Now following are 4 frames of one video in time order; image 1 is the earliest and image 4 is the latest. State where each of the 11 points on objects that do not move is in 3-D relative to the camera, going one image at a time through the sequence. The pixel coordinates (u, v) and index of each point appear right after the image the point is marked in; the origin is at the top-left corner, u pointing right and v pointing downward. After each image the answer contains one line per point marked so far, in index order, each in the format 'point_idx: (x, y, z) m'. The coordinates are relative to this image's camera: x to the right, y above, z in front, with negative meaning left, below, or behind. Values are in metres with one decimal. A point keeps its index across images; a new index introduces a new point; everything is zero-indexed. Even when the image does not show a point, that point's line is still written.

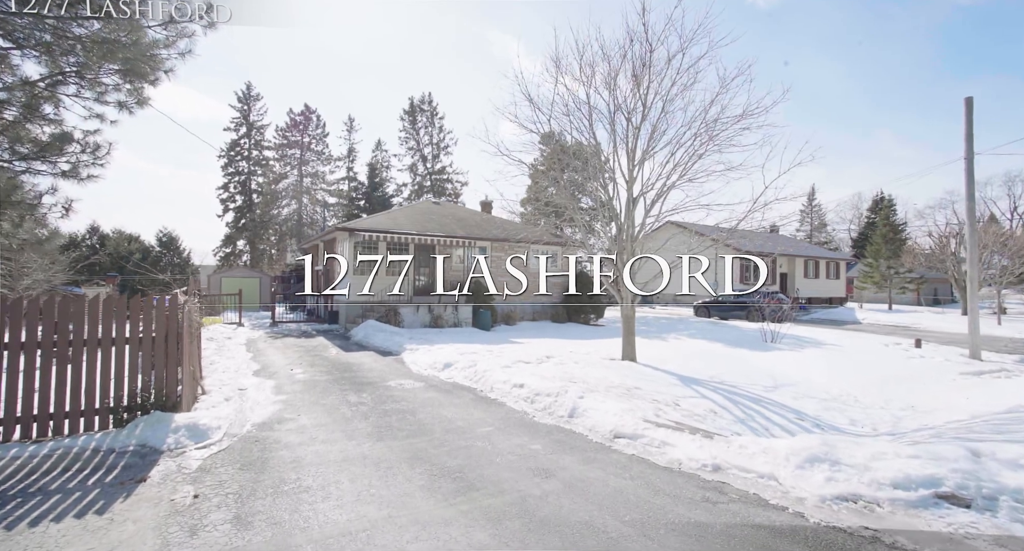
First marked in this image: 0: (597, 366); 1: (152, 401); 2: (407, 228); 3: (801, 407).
0: (+1.7, -1.8, +9.6) m
1: (-3.7, -1.3, +5.1) m
2: (-3.7, +1.7, +17.5) m
3: (+4.5, -2.1, +7.6) m
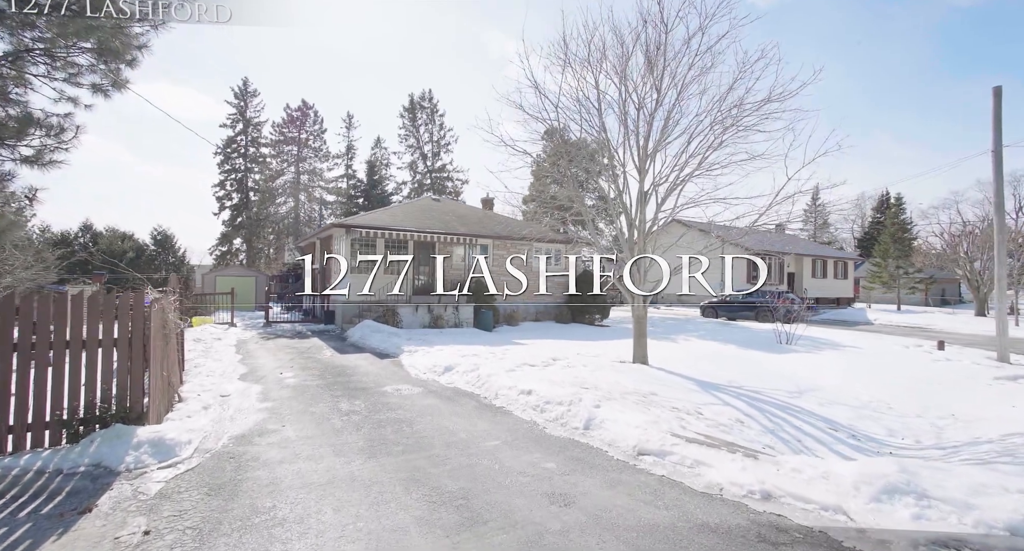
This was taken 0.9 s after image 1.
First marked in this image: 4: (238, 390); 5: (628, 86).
0: (+1.8, -1.7, +9.0) m
1: (-3.7, -1.3, +4.5) m
2: (-3.6, +1.8, +16.9) m
3: (+4.6, -2.0, +7.0) m
4: (-4.0, -1.7, +7.1) m
5: (+2.3, +3.7, +9.6) m
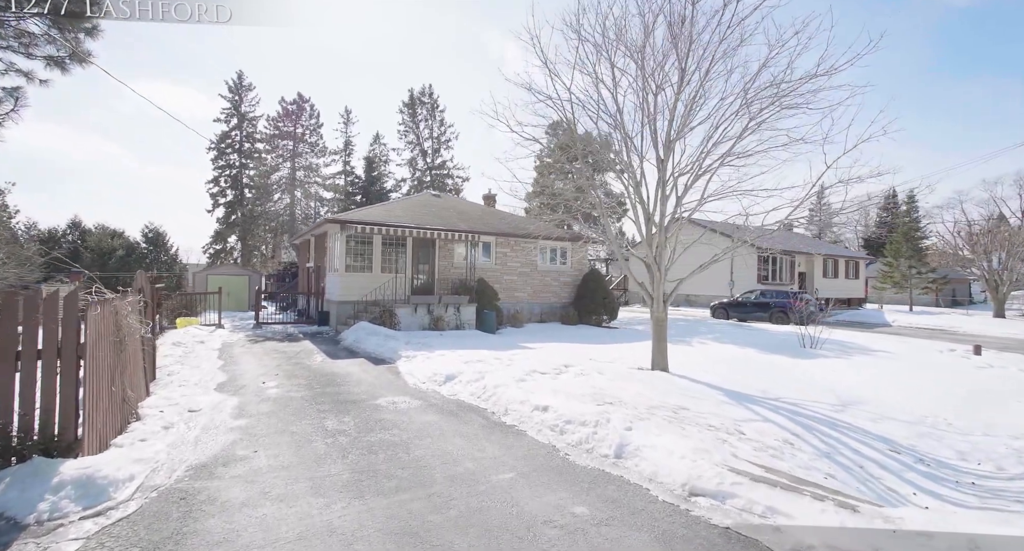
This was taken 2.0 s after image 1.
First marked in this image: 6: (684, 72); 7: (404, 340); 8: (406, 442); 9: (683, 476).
0: (+1.9, -1.7, +8.1) m
1: (-3.5, -1.2, +3.6) m
2: (-3.5, +1.8, +16.0) m
3: (+4.7, -2.0, +6.2) m
4: (-3.8, -1.6, +6.2) m
5: (+2.4, +3.8, +8.8) m
6: (+2.9, +3.5, +8.5) m
7: (-2.6, -1.5, +11.5) m
8: (-1.1, -1.7, +4.9) m
9: (+1.3, -1.5, +3.8) m
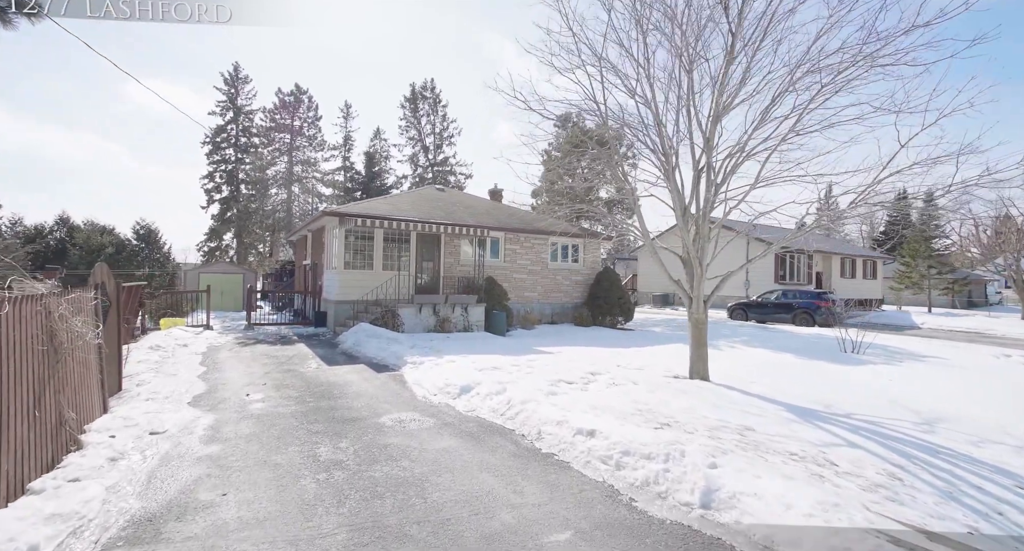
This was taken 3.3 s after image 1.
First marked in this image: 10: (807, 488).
0: (+2.3, -1.7, +7.1) m
1: (-3.2, -1.1, +2.5) m
2: (-3.2, +1.9, +14.9) m
3: (+5.1, -1.9, +5.1) m
4: (-3.5, -1.6, +5.1) m
5: (+2.8, +3.8, +7.7) m
6: (+3.3, +3.6, +7.4) m
7: (-2.2, -1.5, +10.4) m
8: (-0.7, -1.6, +3.9) m
9: (+1.7, -1.5, +2.7) m
10: (+2.1, -1.5, +3.4) m
